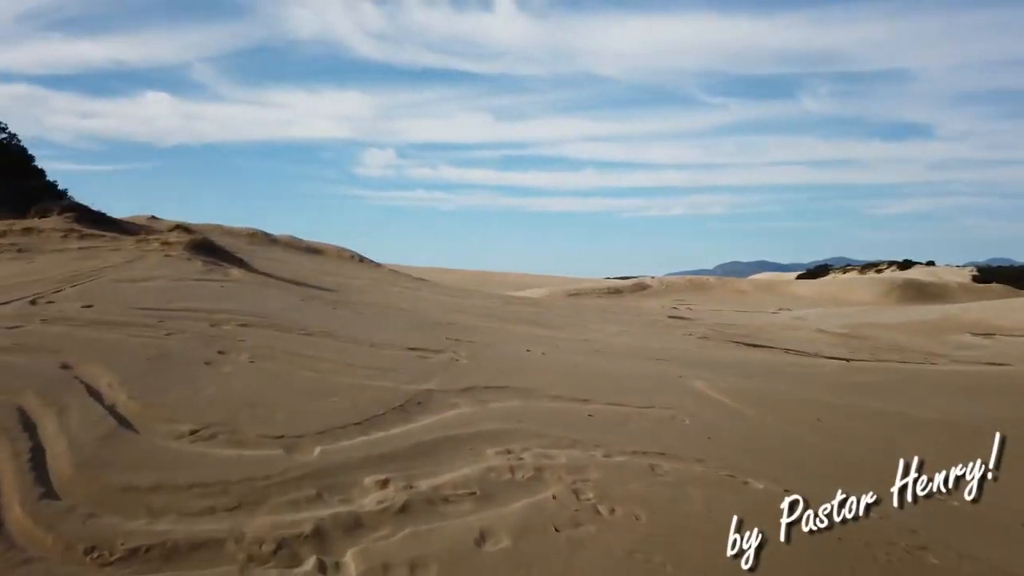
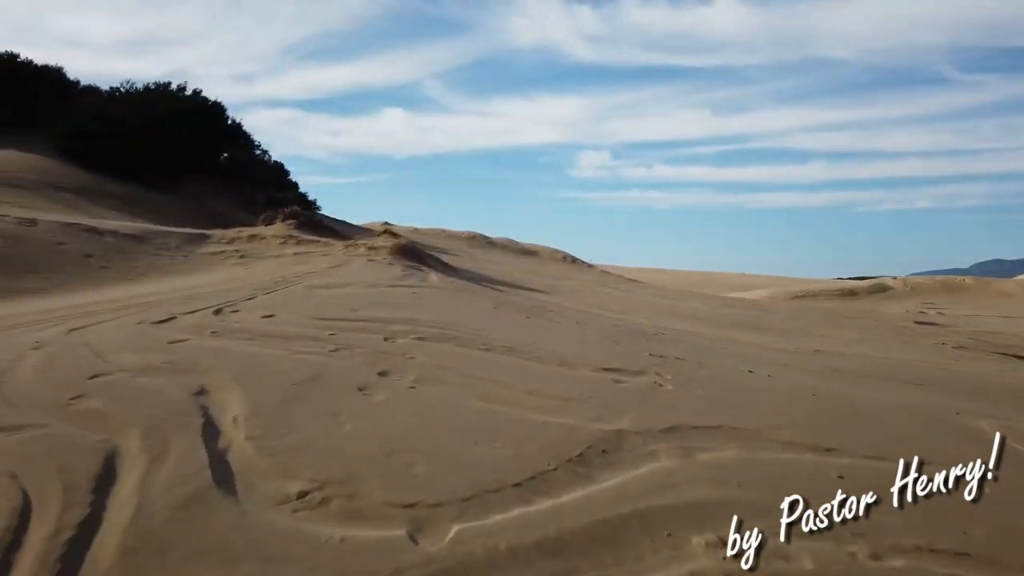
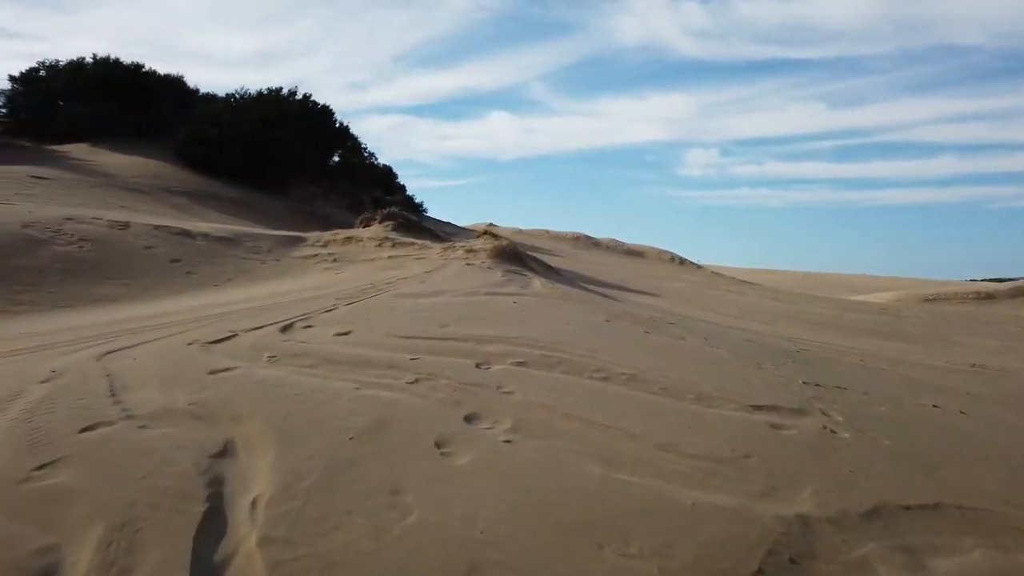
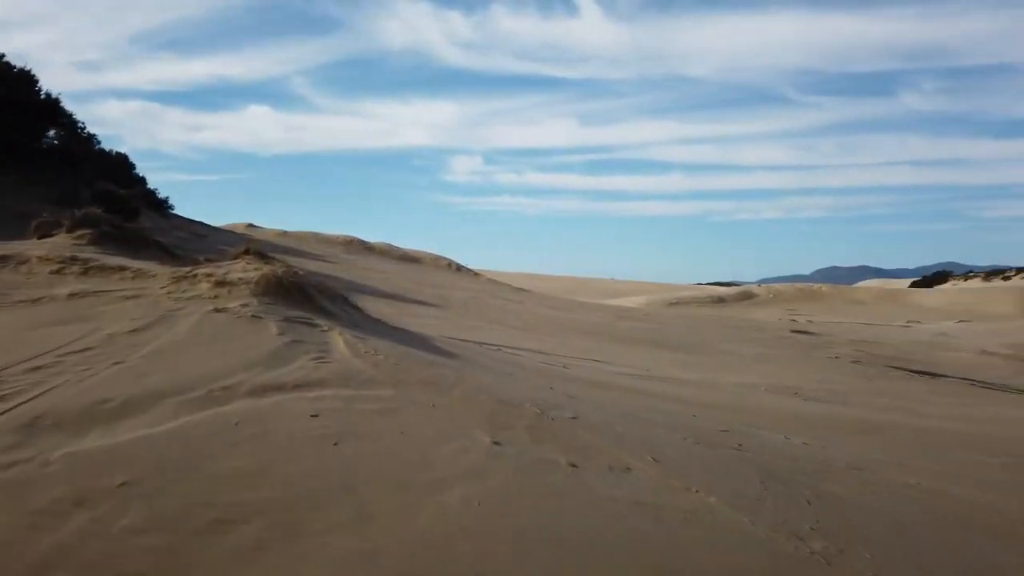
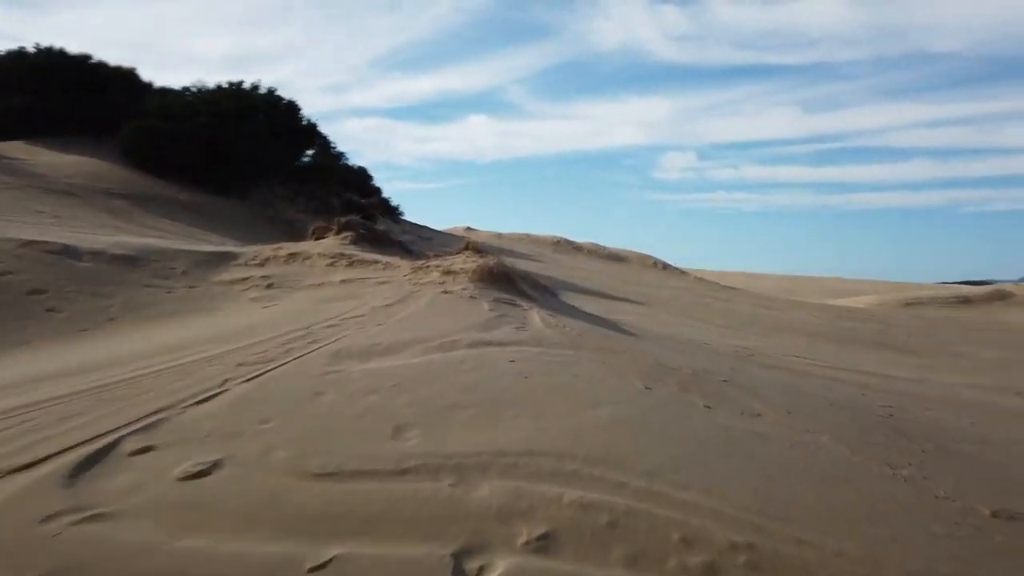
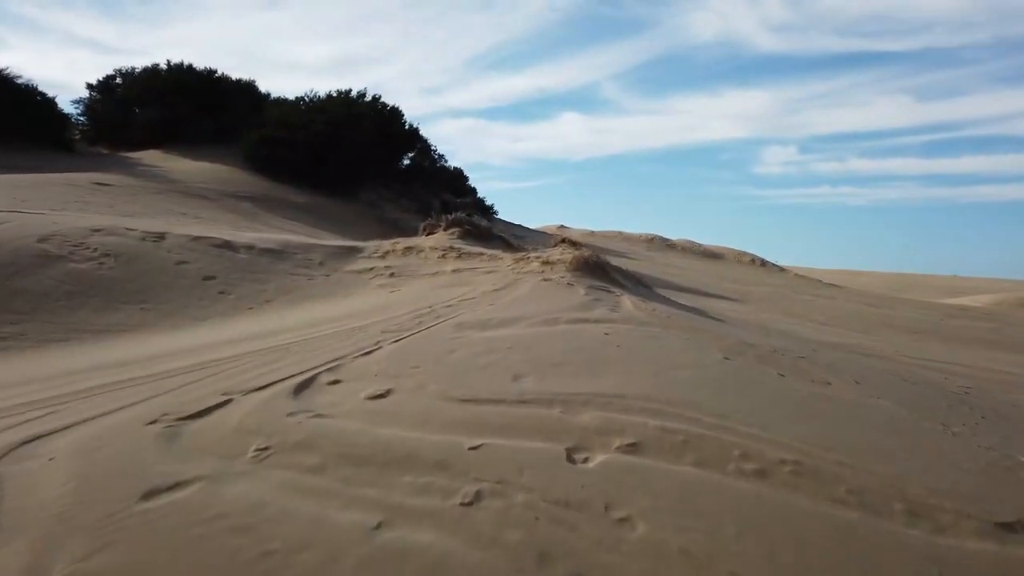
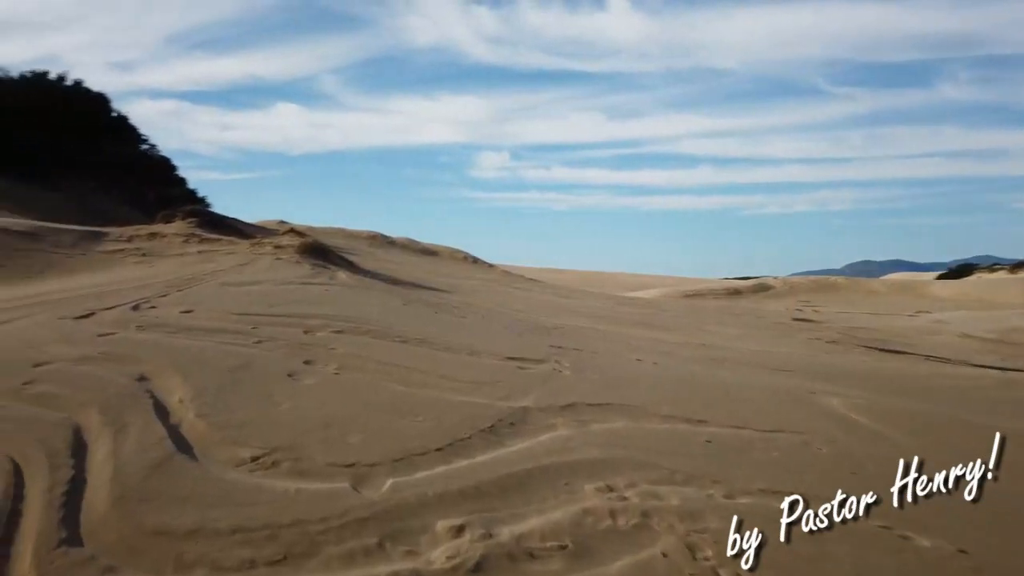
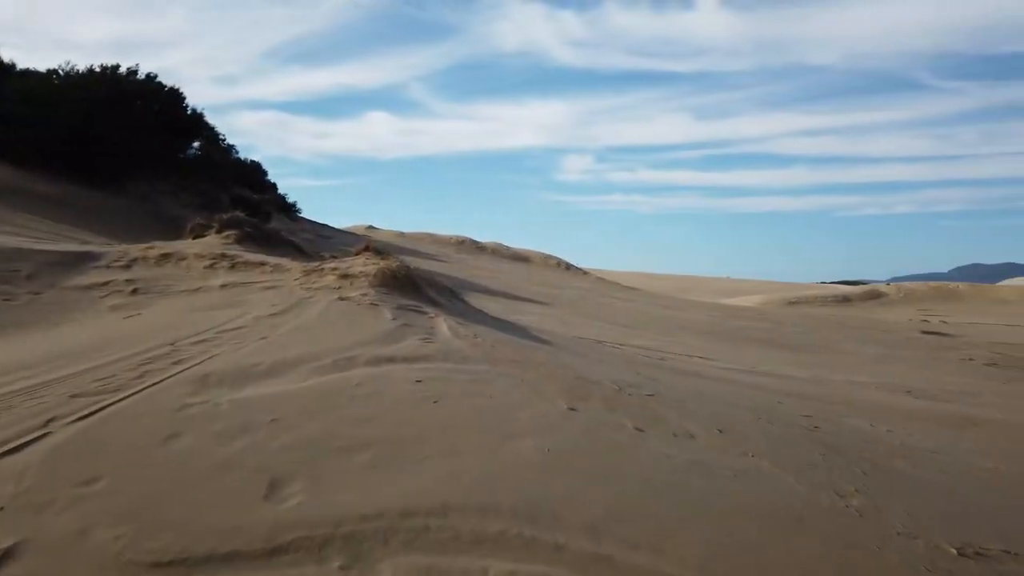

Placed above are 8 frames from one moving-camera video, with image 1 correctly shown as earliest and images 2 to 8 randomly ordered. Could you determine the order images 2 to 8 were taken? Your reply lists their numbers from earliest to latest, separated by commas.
7, 2, 3, 6, 5, 8, 4
